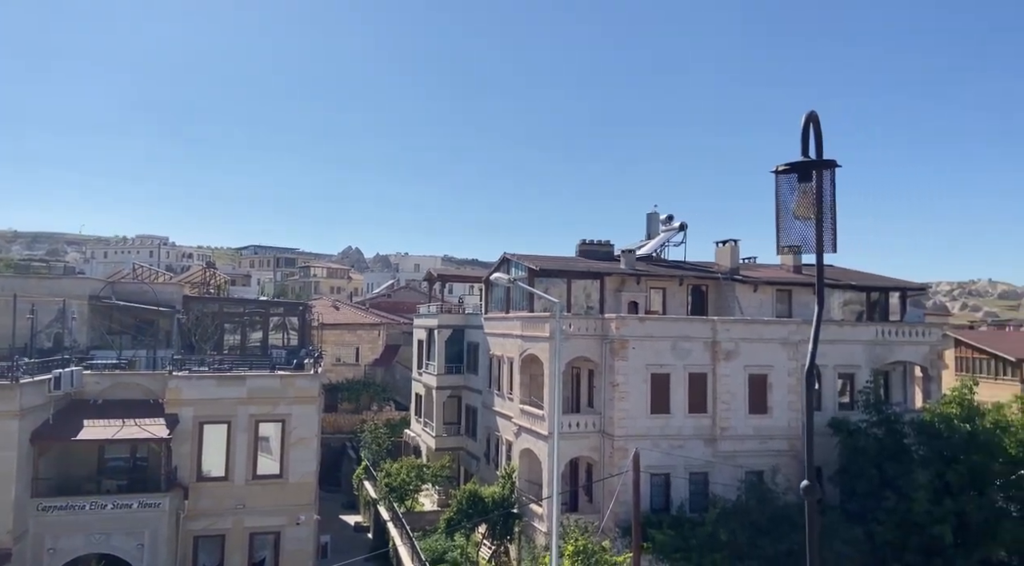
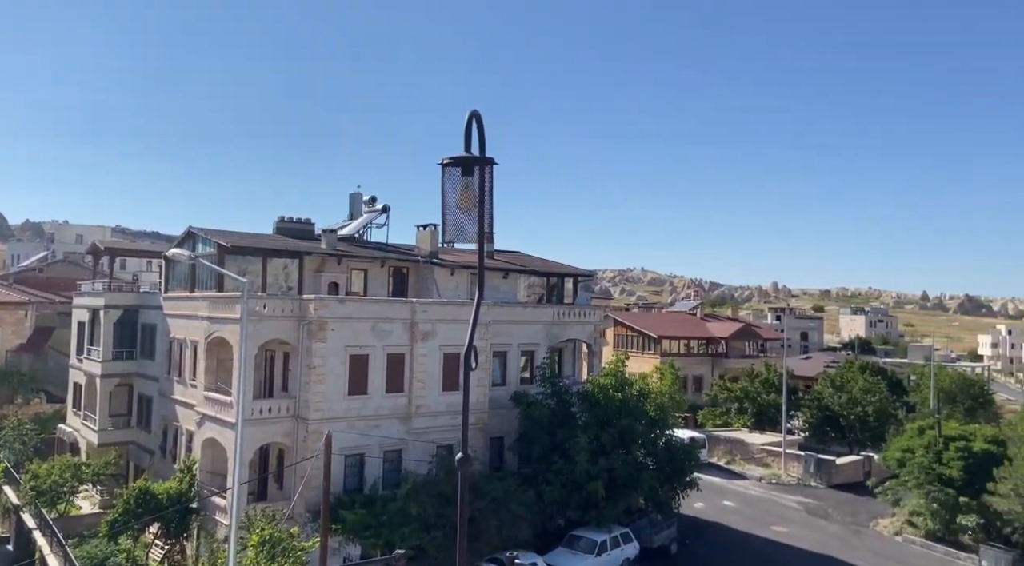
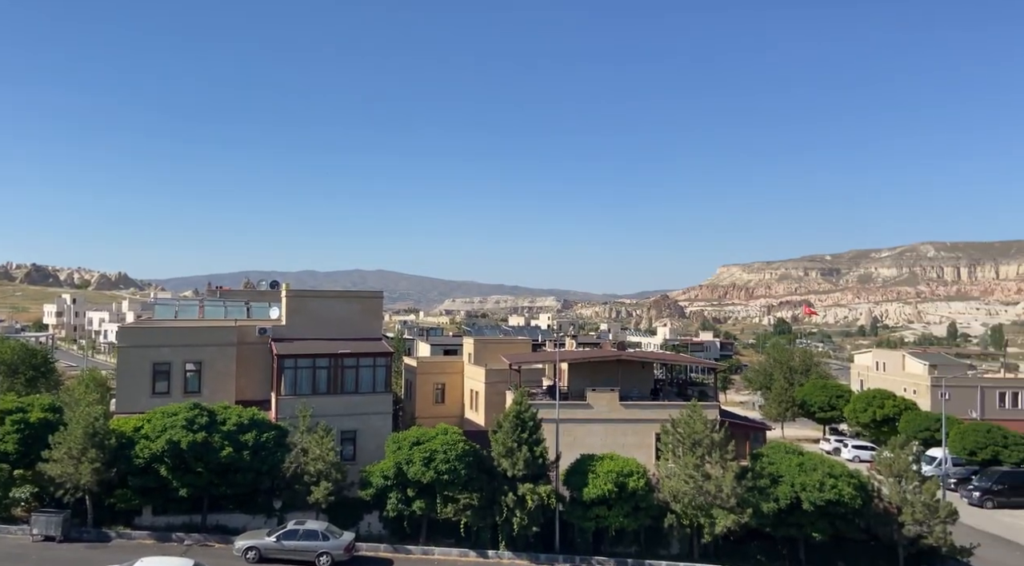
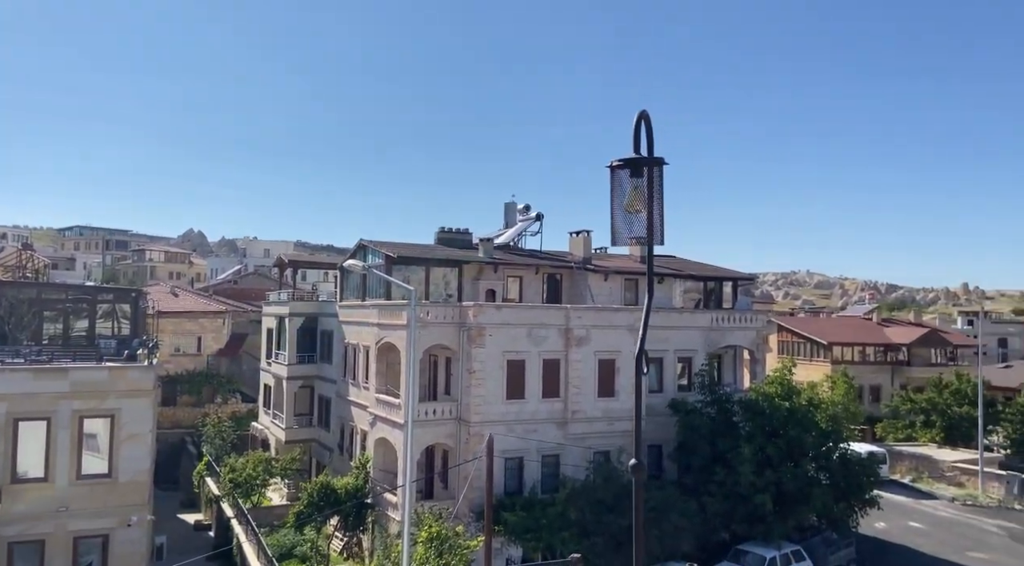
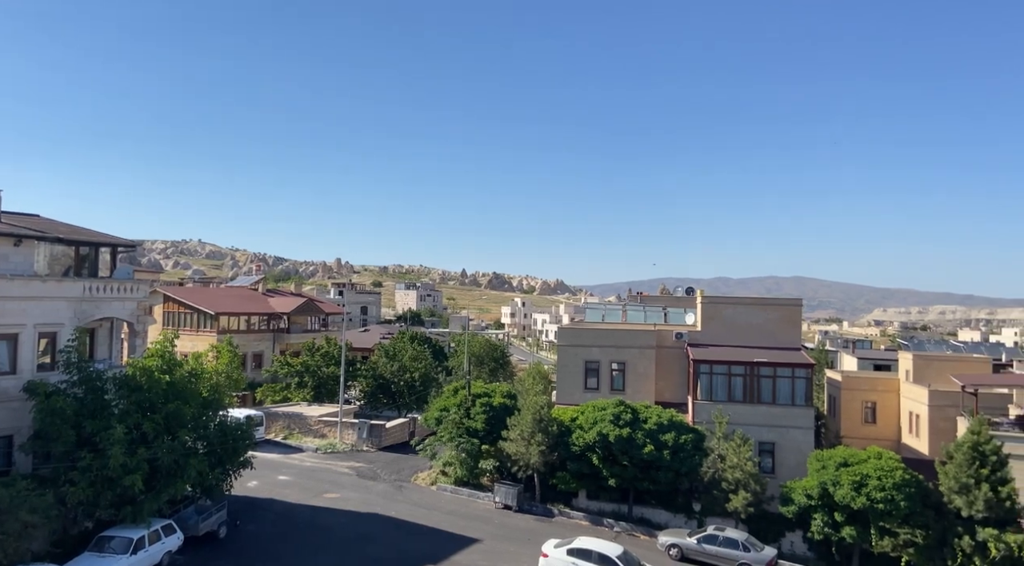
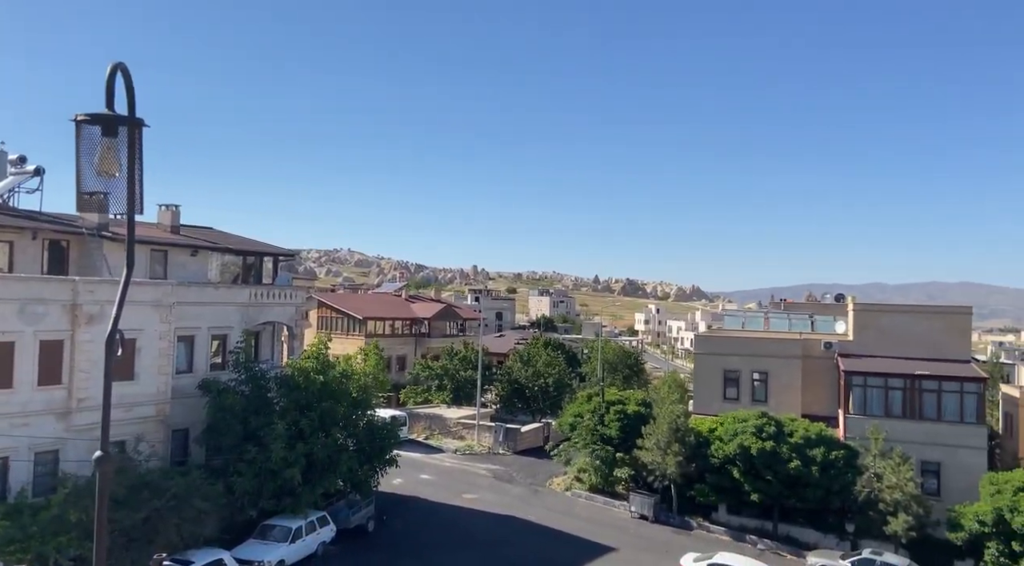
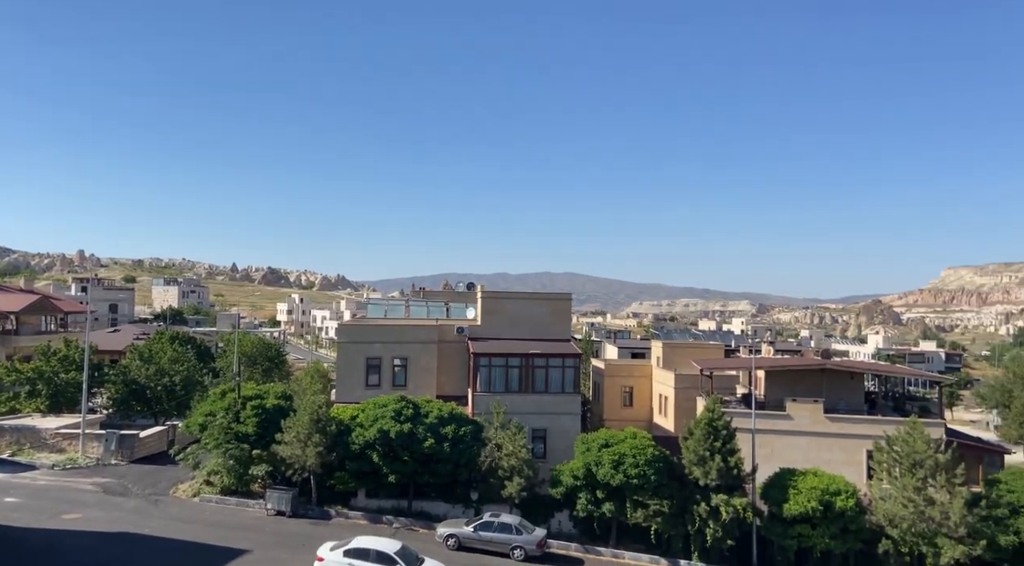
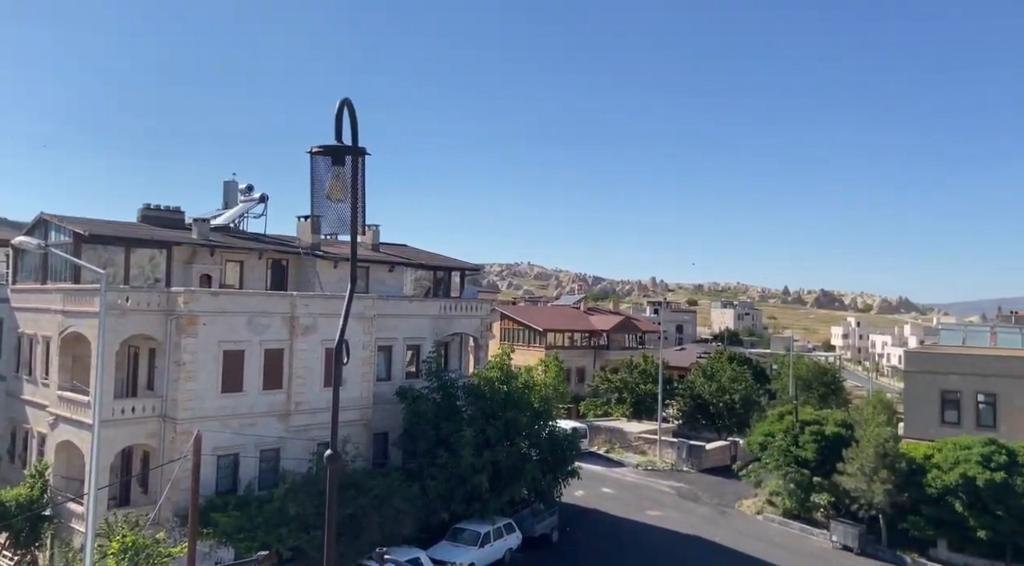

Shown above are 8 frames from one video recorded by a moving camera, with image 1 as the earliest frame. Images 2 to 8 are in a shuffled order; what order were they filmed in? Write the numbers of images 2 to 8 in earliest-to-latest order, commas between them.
4, 2, 8, 6, 5, 7, 3
